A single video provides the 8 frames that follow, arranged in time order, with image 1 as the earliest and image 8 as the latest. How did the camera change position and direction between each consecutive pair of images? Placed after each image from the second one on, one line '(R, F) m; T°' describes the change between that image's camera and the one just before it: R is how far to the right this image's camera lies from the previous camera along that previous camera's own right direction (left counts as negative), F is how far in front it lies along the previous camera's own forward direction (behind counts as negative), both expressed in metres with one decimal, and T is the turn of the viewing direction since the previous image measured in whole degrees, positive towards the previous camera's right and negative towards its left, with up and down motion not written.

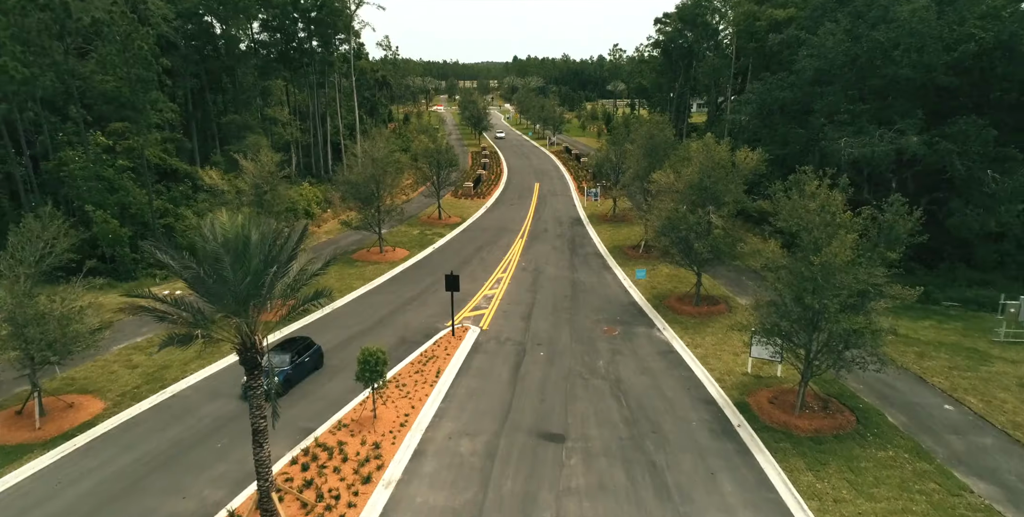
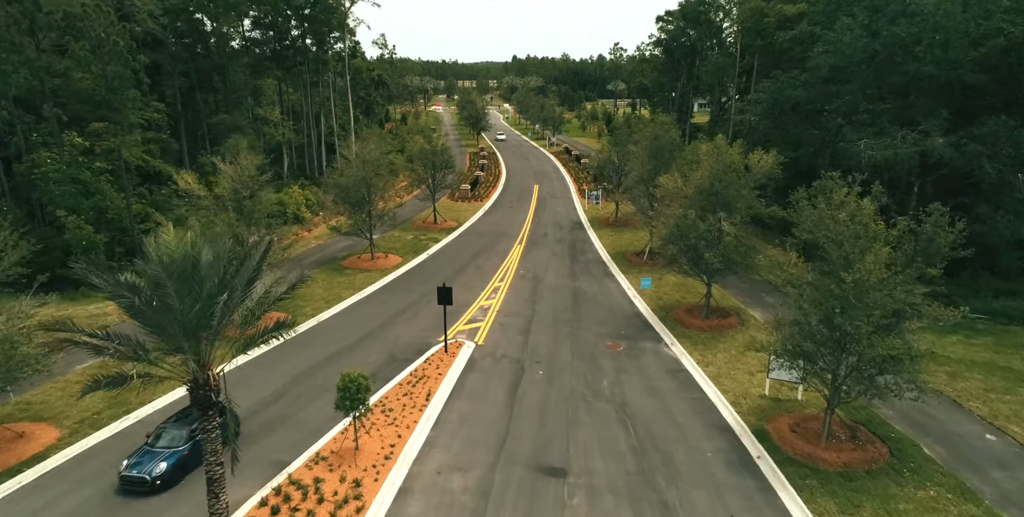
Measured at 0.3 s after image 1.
(+0.1, +1.5) m; 0°
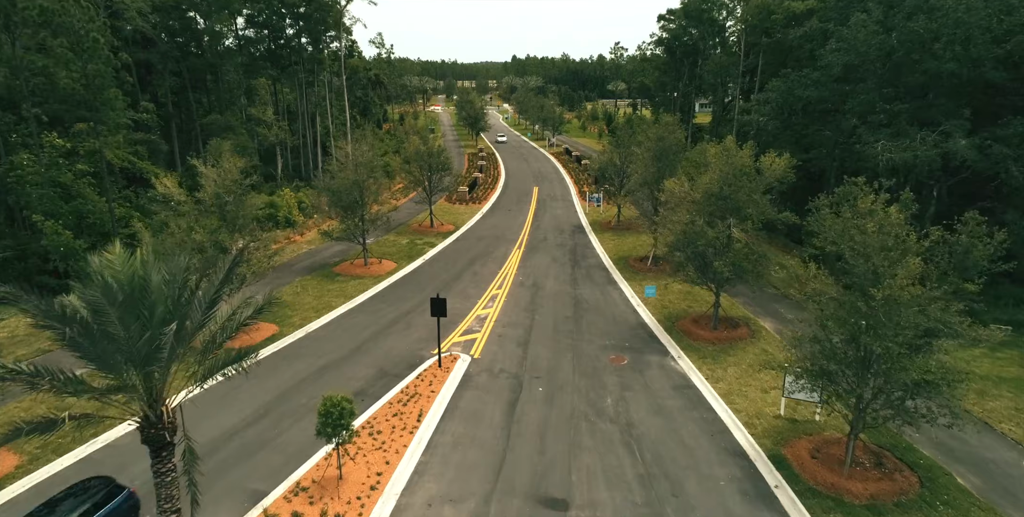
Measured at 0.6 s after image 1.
(+0.1, +1.1) m; 0°
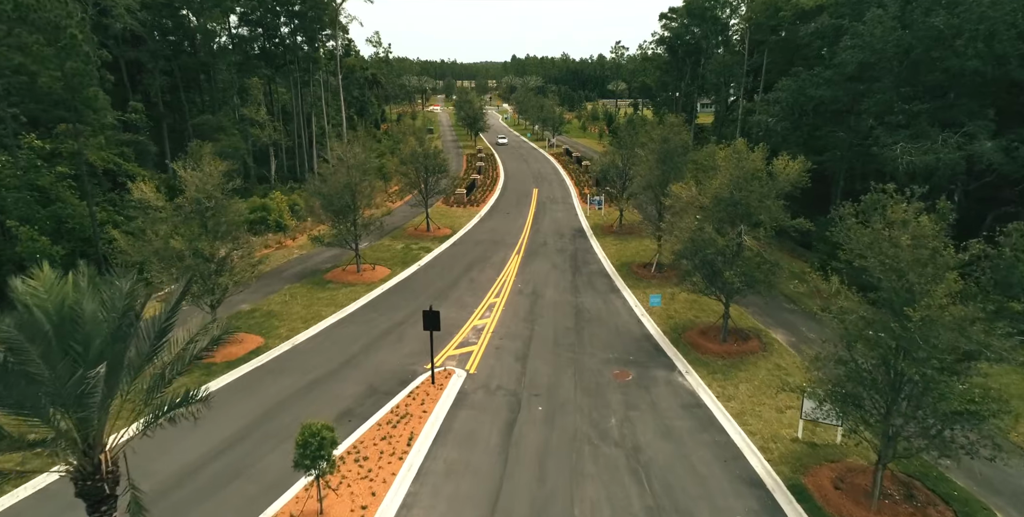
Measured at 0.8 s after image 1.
(+0.1, +1.1) m; 0°
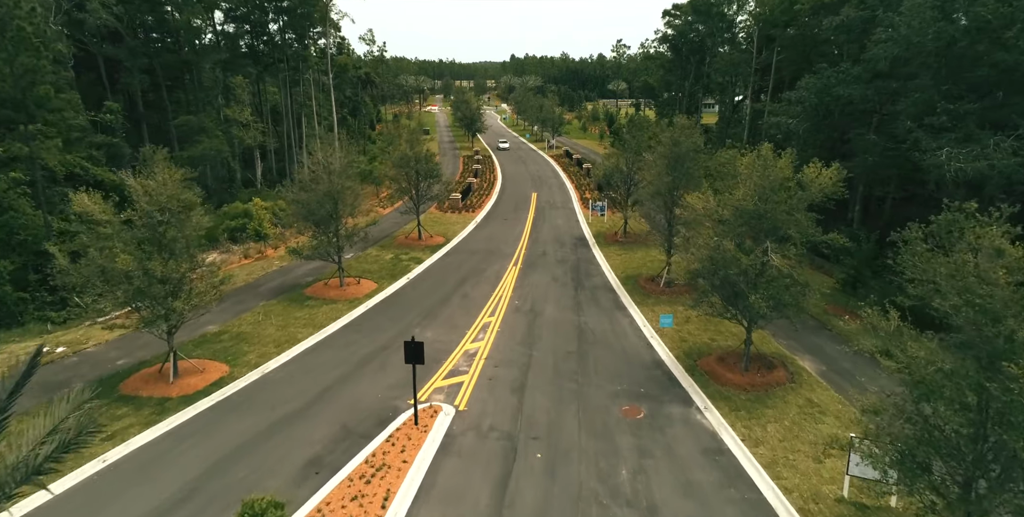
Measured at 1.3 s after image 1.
(+0.1, +2.2) m; 0°
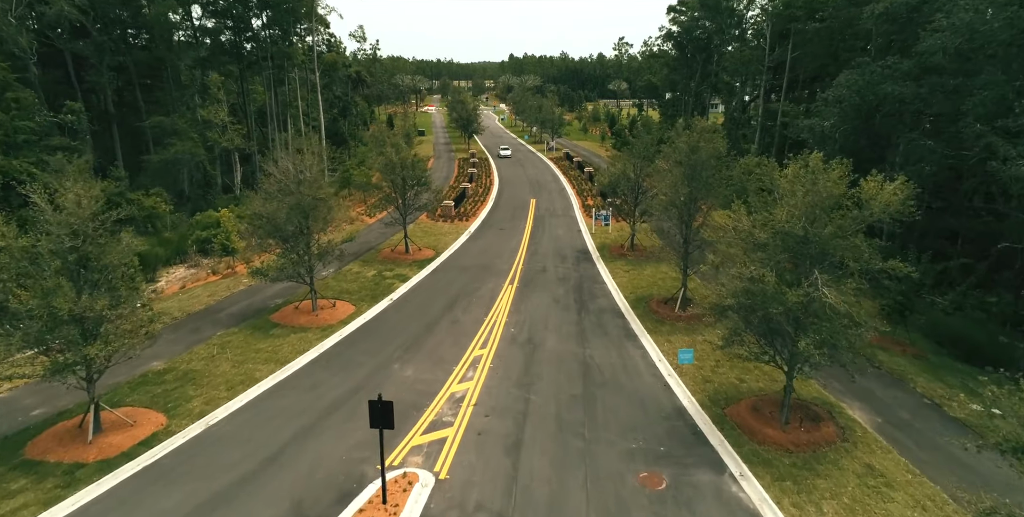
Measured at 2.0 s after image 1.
(+0.1, +3.0) m; 0°
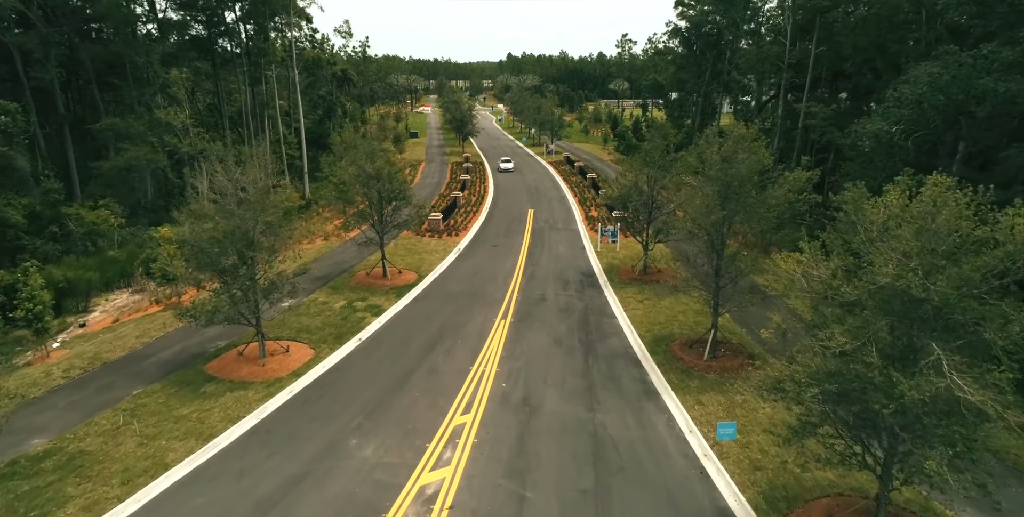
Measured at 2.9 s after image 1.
(+0.2, +4.2) m; 0°
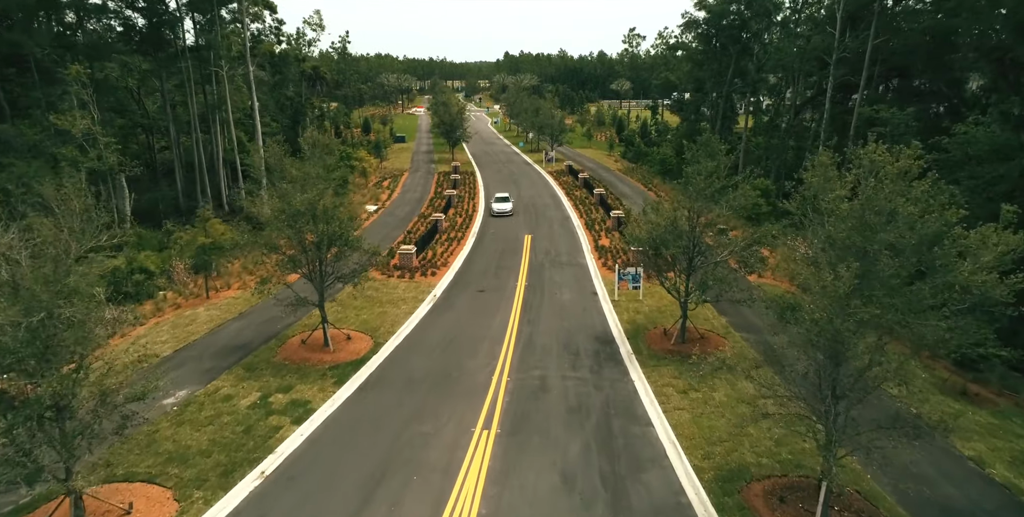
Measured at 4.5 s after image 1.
(+0.3, +7.4) m; 0°
